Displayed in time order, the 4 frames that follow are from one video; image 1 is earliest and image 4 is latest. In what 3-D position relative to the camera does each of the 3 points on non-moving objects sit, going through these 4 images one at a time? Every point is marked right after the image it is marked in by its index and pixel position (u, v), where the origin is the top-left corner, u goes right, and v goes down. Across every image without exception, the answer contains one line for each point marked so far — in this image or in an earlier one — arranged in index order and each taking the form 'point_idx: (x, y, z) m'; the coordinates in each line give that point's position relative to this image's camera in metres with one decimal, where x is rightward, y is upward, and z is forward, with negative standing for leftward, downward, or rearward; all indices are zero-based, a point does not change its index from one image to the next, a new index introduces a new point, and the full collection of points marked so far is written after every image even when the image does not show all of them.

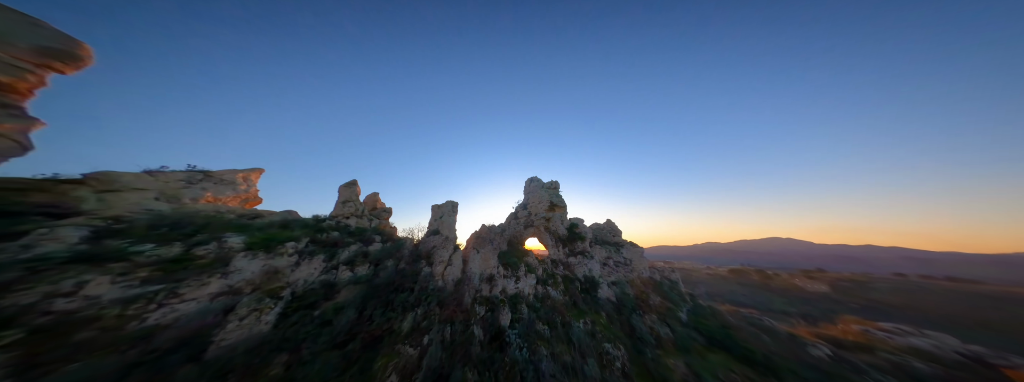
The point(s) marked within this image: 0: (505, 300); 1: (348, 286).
0: (-0.7, -5.7, +9.8) m
1: (-6.8, -3.7, +8.2) m
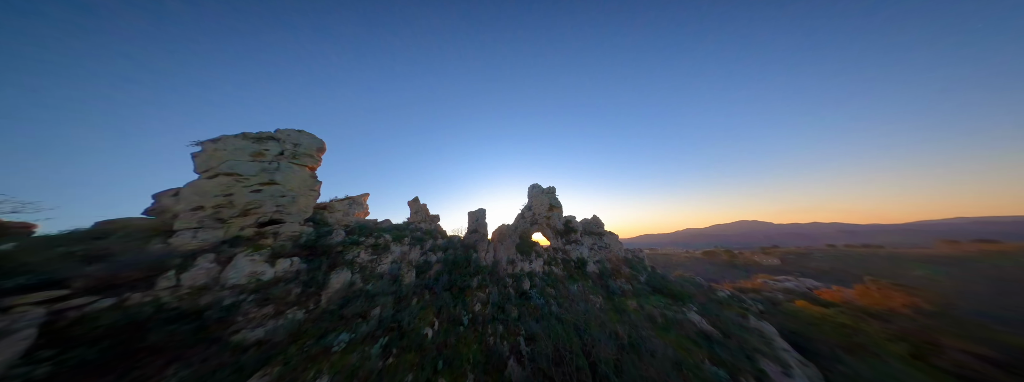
0: (+0.9, -6.5, +15.8) m
1: (-5.3, -4.8, +14.1) m
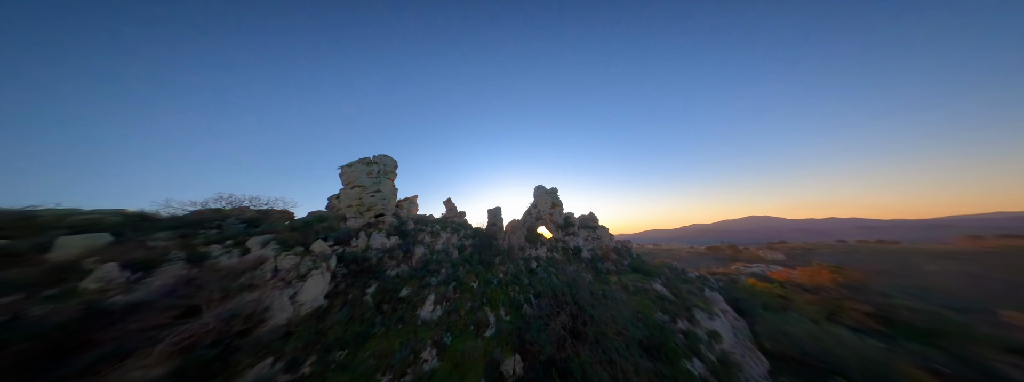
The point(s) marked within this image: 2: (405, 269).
0: (+2.0, -6.7, +20.8) m
1: (-4.2, -5.1, +19.1) m
2: (-5.9, -4.2, +11.1) m
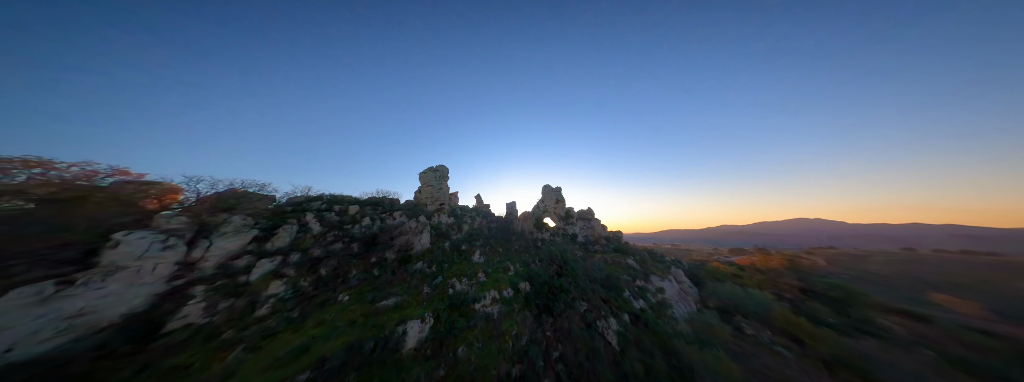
0: (+3.8, -6.6, +27.7) m
1: (-2.5, -4.8, +26.4) m
2: (-4.8, -4.1, +18.5) m
